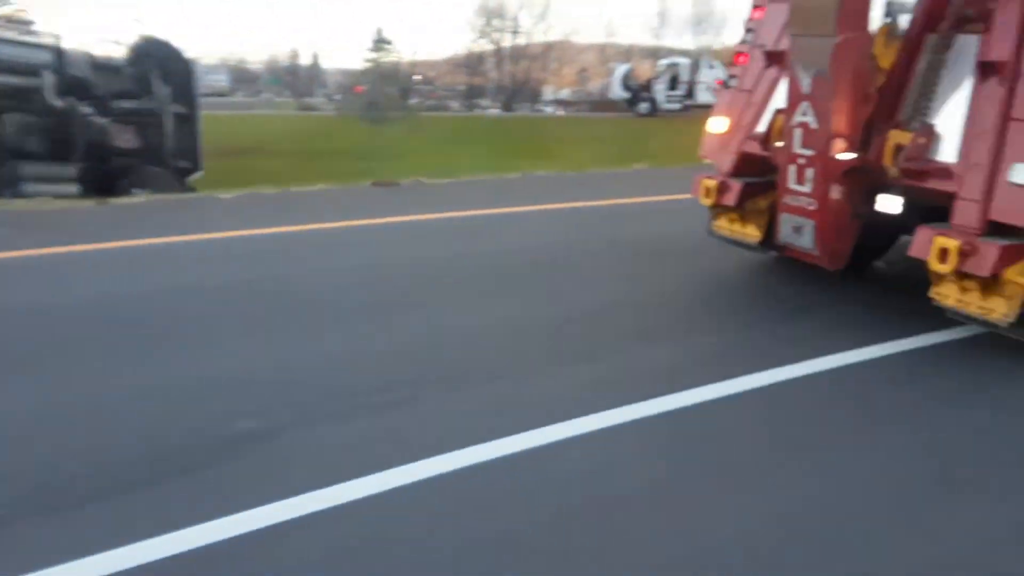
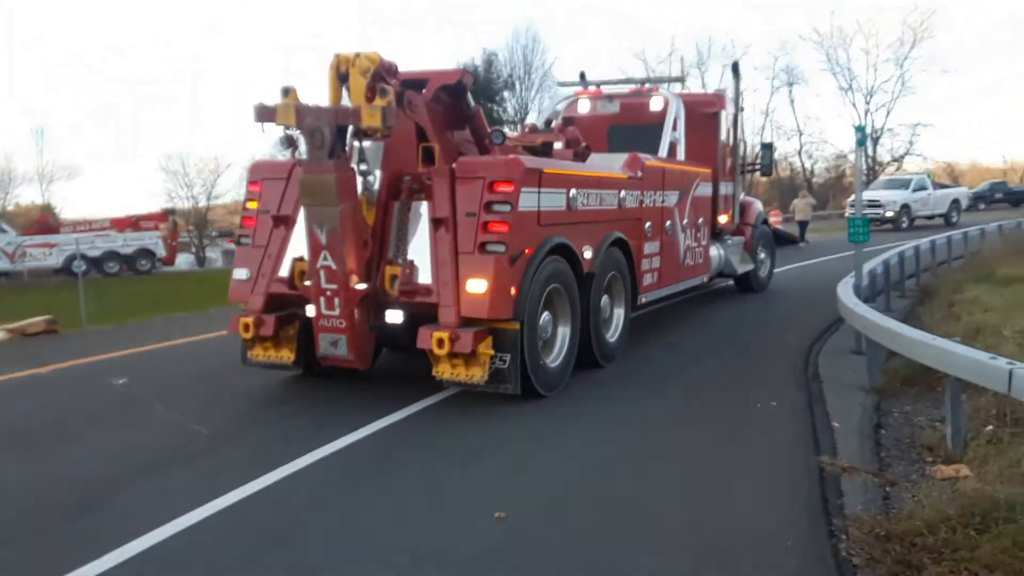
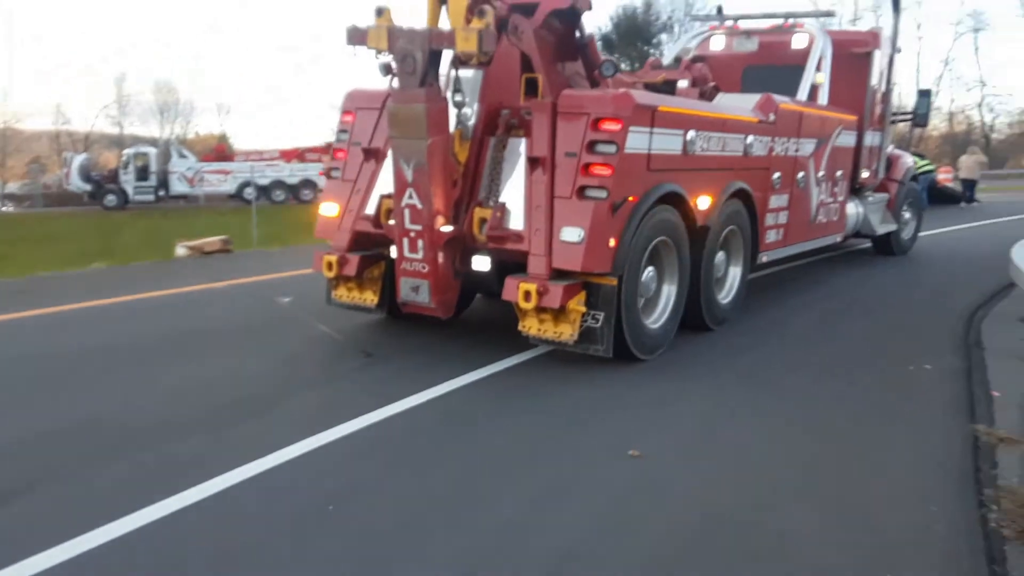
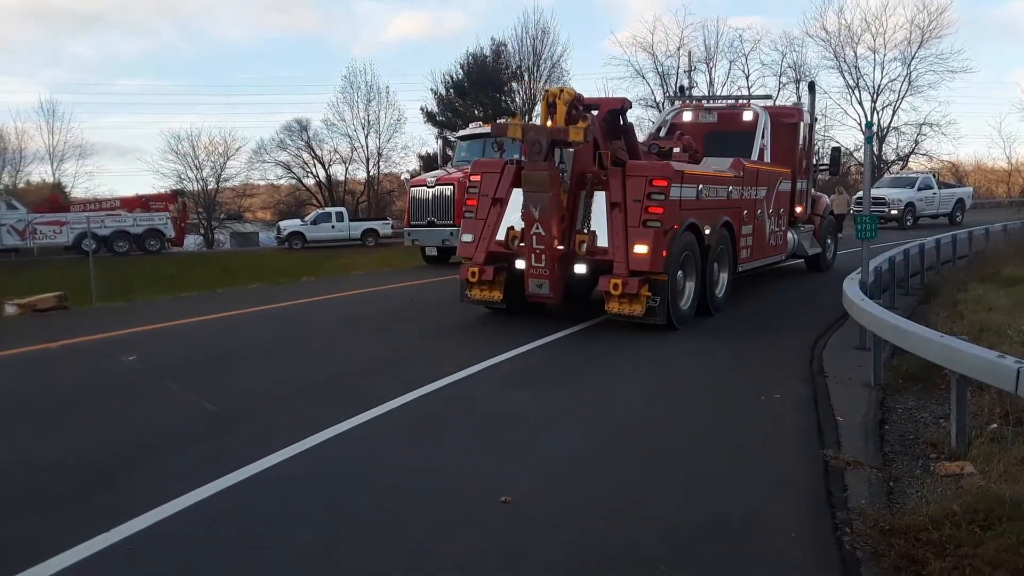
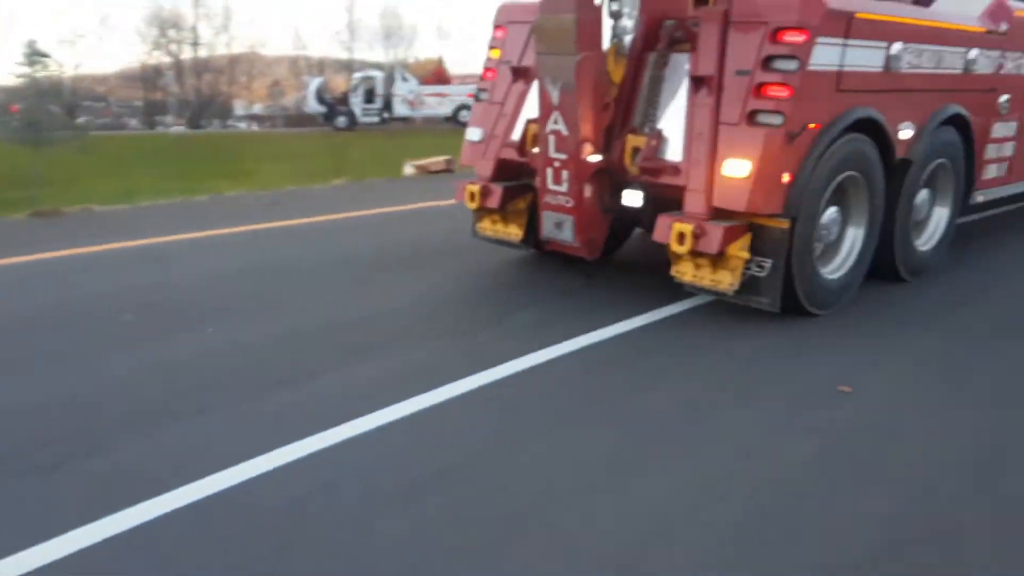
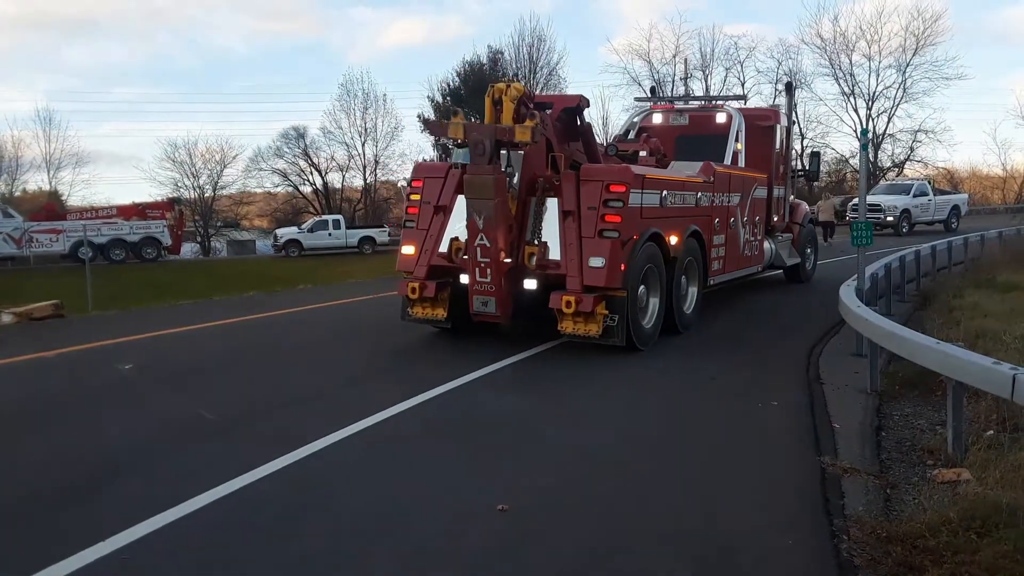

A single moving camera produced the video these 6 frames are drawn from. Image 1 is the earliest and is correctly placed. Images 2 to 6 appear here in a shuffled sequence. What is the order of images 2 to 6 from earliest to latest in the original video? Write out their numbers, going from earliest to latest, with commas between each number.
5, 3, 2, 6, 4
